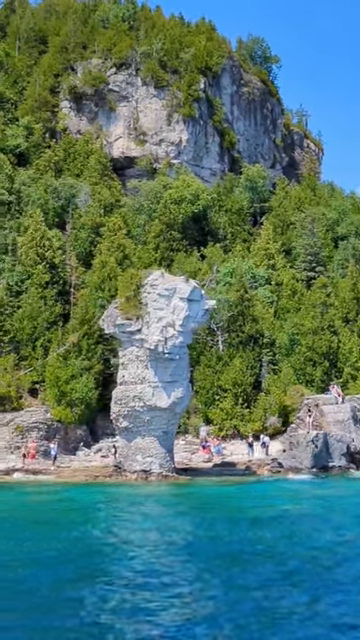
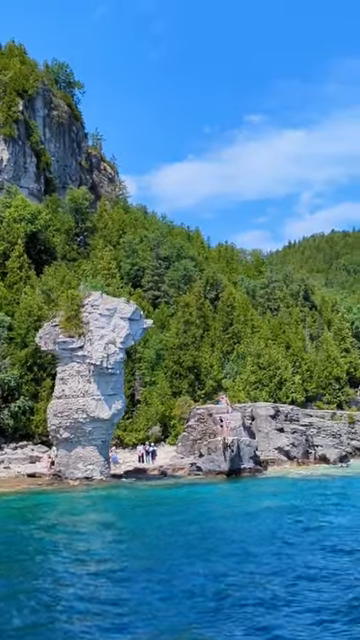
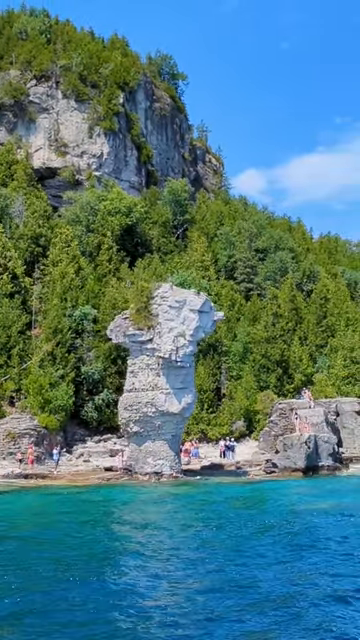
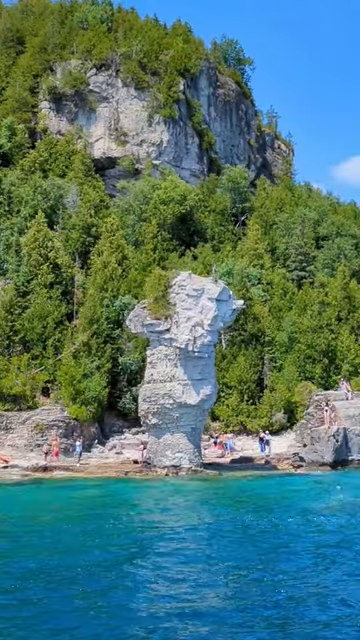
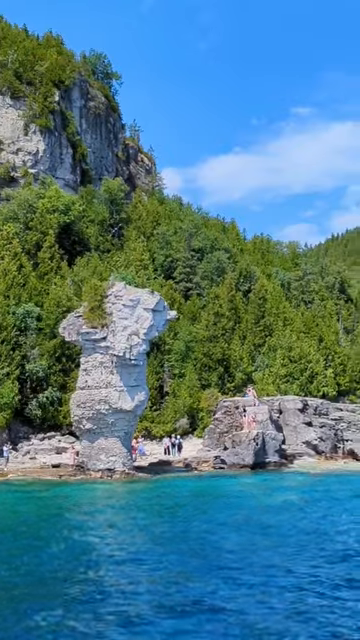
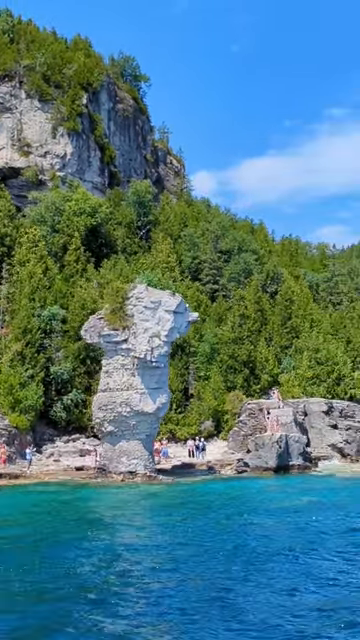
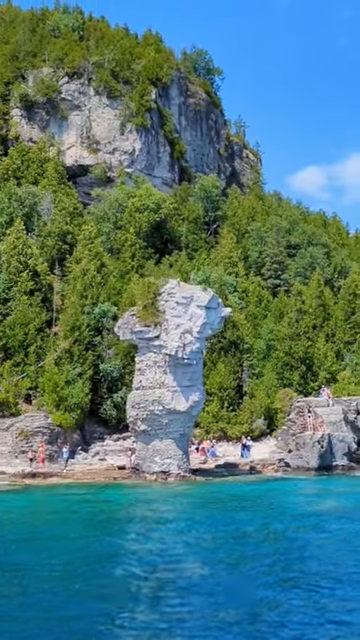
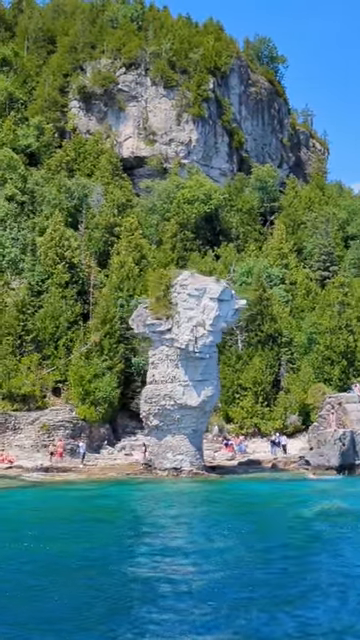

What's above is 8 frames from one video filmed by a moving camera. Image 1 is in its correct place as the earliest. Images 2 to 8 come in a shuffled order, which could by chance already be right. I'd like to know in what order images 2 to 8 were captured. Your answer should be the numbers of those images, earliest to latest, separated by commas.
8, 4, 7, 3, 6, 5, 2
